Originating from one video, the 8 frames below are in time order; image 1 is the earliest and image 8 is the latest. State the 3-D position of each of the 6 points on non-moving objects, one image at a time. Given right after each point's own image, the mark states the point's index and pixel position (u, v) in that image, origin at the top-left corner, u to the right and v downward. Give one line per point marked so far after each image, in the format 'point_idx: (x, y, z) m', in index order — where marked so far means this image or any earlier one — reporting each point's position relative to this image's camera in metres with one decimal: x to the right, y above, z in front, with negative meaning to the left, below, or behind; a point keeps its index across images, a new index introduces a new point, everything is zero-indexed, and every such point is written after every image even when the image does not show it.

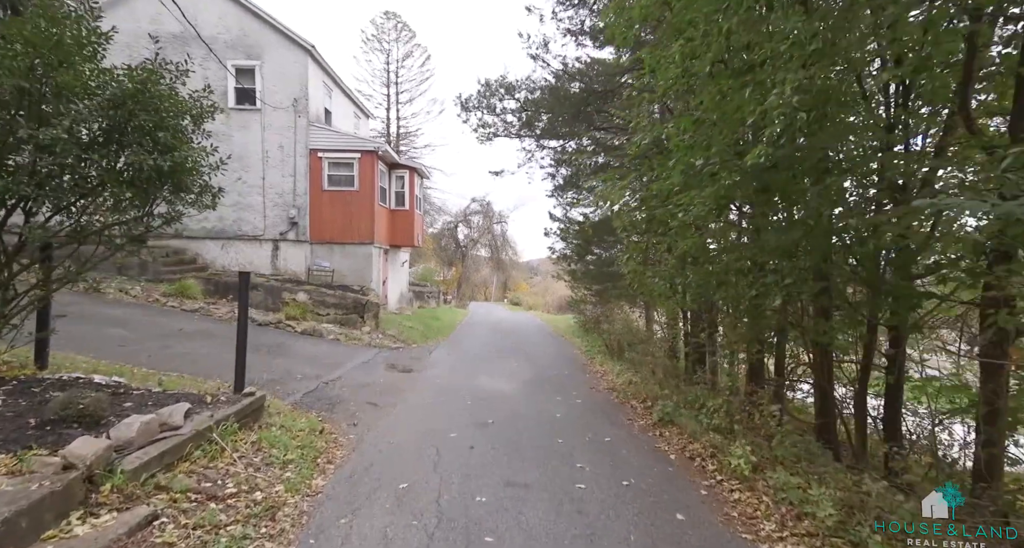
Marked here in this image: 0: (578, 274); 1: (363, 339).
0: (+1.9, 0.0, +13.8) m
1: (-3.5, -1.5, +11.5) m
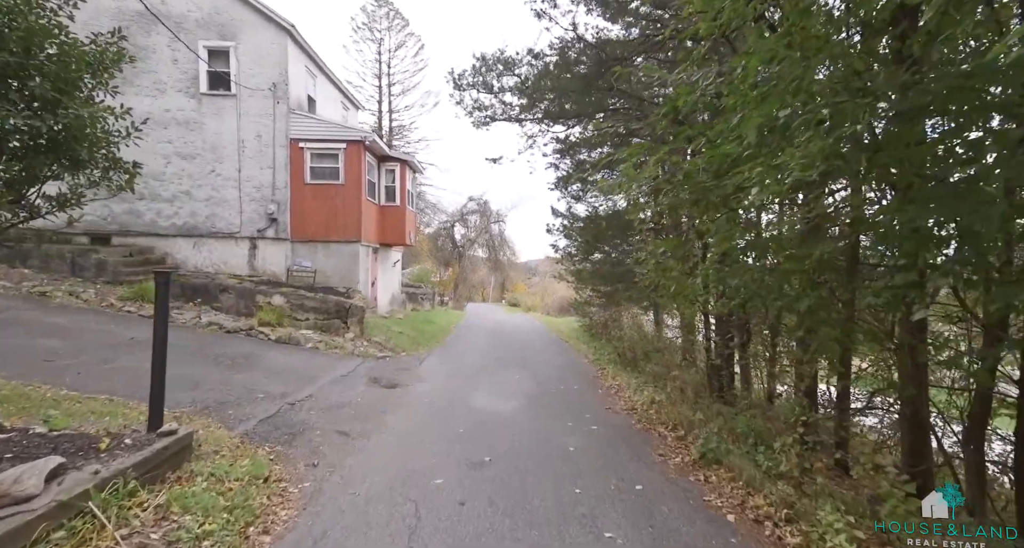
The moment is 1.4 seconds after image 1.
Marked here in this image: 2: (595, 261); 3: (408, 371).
0: (+1.9, 0.0, +12.7) m
1: (-3.5, -1.5, +10.3) m
2: (+2.1, +0.3, +12.0) m
3: (-1.9, -1.7, +8.9) m
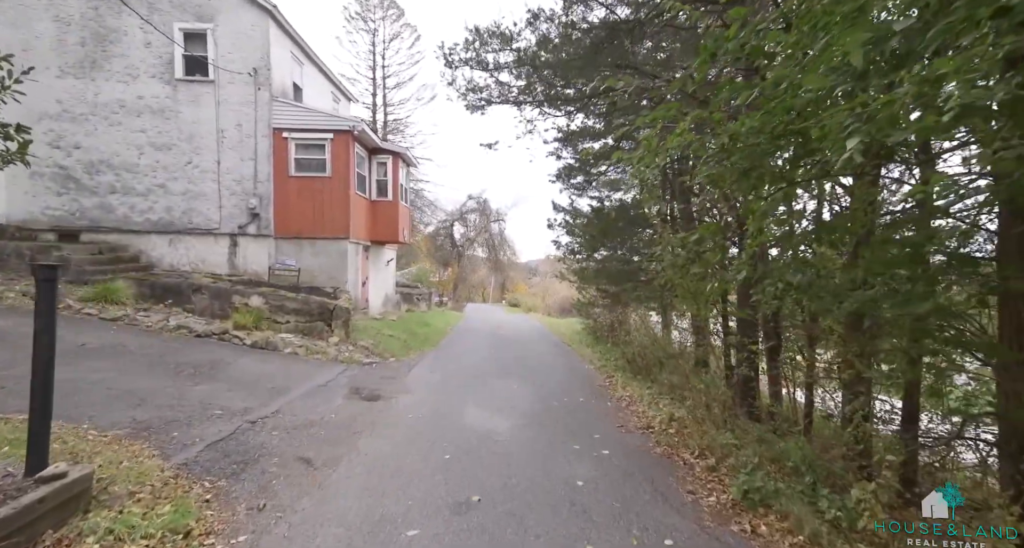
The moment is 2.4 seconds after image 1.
0: (+1.8, 0.0, +11.7) m
1: (-3.6, -1.5, +9.4) m
2: (+2.0, +0.3, +11.1) m
3: (-1.9, -1.7, +8.0) m
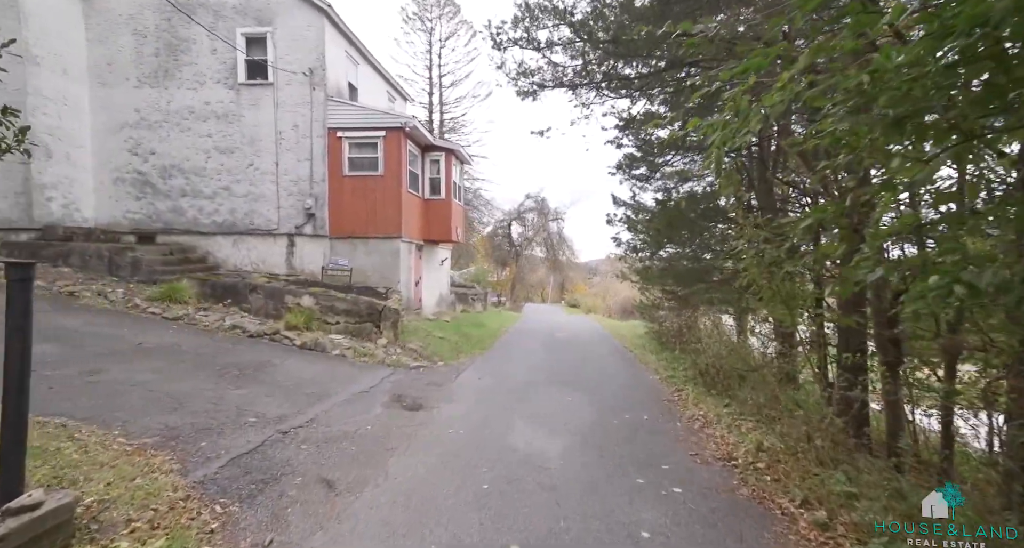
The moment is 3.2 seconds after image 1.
0: (+3.1, 0.0, +10.7) m
1: (-2.6, -1.5, +9.1) m
2: (+3.2, +0.3, +10.0) m
3: (-1.1, -1.7, +7.5) m
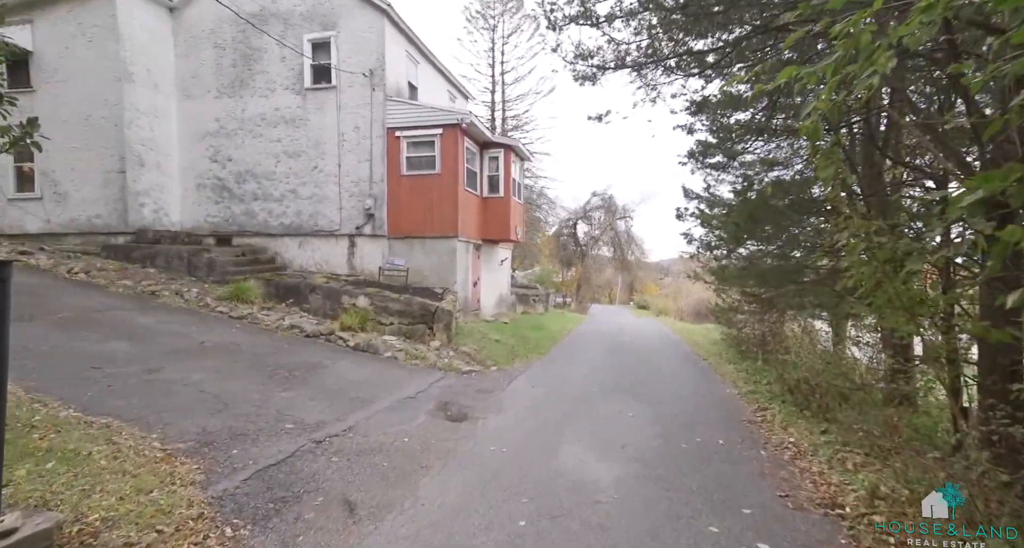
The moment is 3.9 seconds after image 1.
0: (+4.3, 0.0, +9.6) m
1: (-1.5, -1.5, +8.7) m
2: (+4.3, +0.3, +8.9) m
3: (-0.3, -1.7, +7.0) m
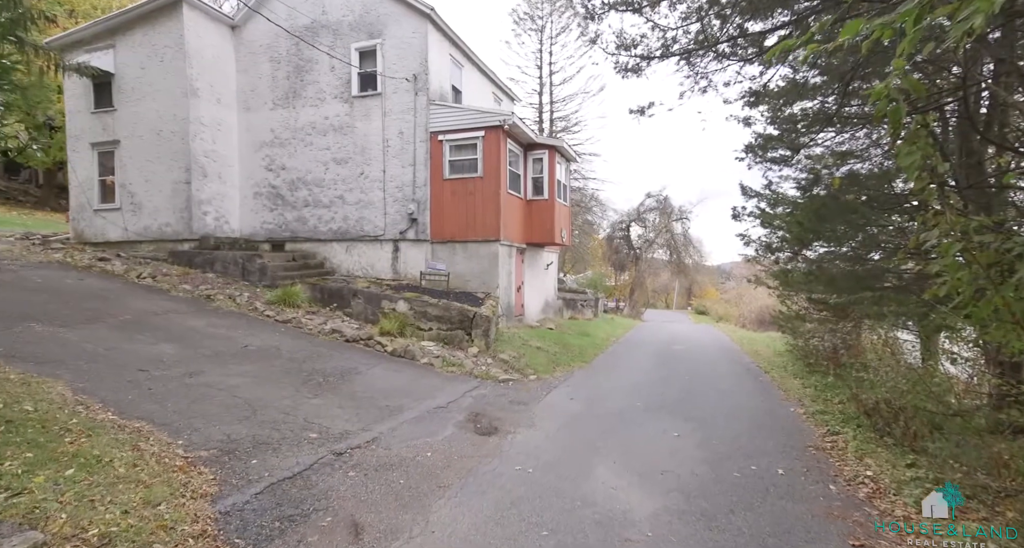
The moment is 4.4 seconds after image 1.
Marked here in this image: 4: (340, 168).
0: (+5.0, 0.0, +8.8) m
1: (-0.9, -1.6, +8.5) m
2: (+5.0, +0.3, +8.1) m
3: (+0.2, -1.8, +6.7) m
4: (-5.1, +3.1, +14.4) m
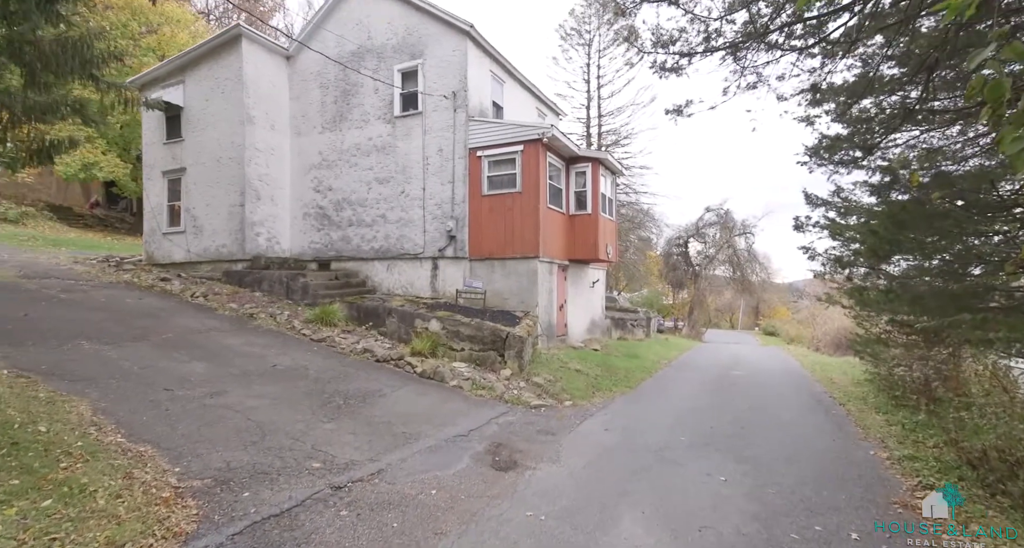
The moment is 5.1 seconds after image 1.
0: (+5.6, -0.3, +7.7) m
1: (-0.3, -1.9, +8.0) m
2: (+5.4, 0.0, +7.0) m
3: (+0.5, -2.0, +6.0) m
4: (-3.8, +2.6, +14.5) m
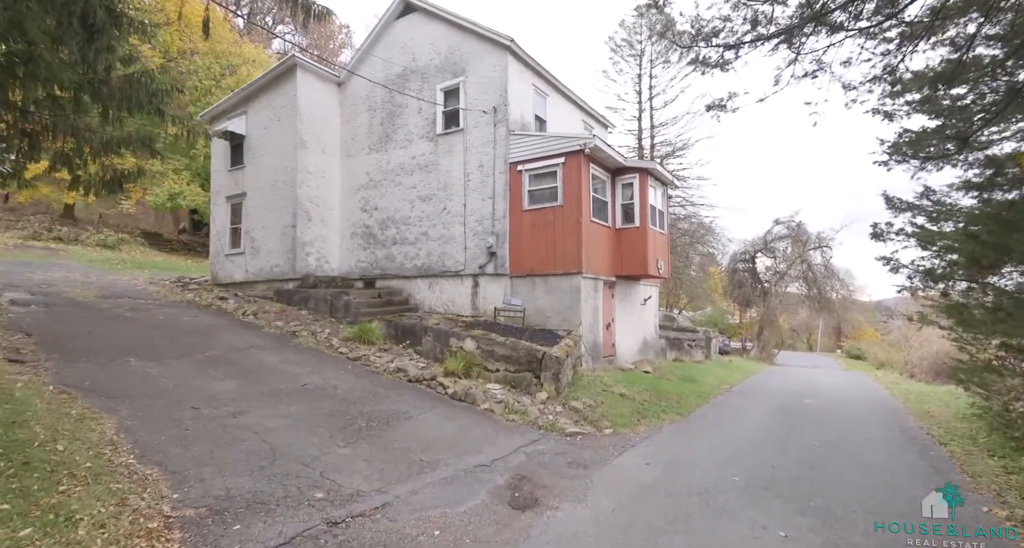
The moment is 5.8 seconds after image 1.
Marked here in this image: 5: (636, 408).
0: (+6.0, -0.5, +6.5) m
1: (+0.2, -2.1, +7.4) m
2: (+5.8, -0.1, +5.9) m
3: (+0.8, -2.1, +5.4) m
4: (-2.6, +2.0, +14.5) m
5: (+2.2, -2.3, +8.6) m
